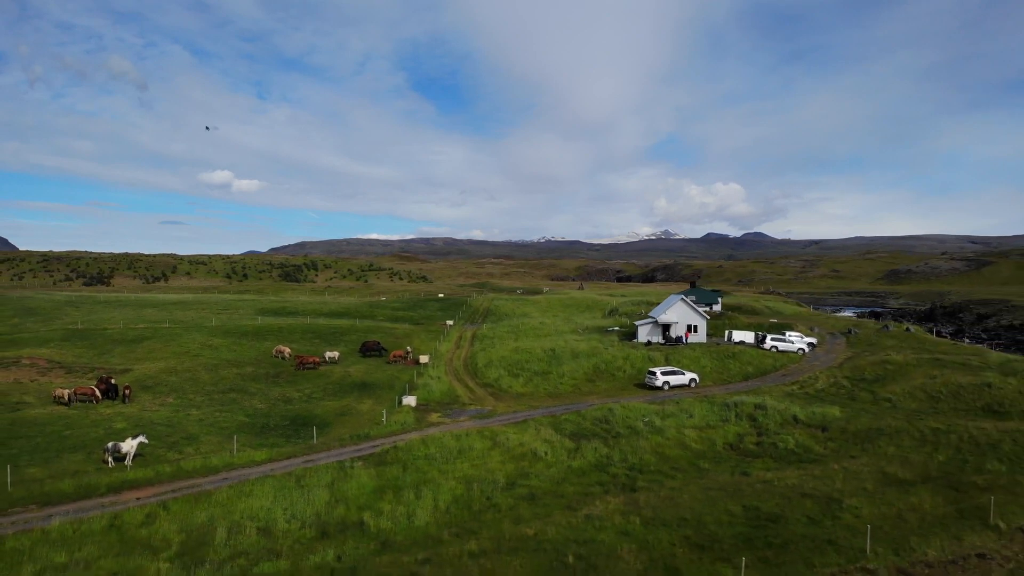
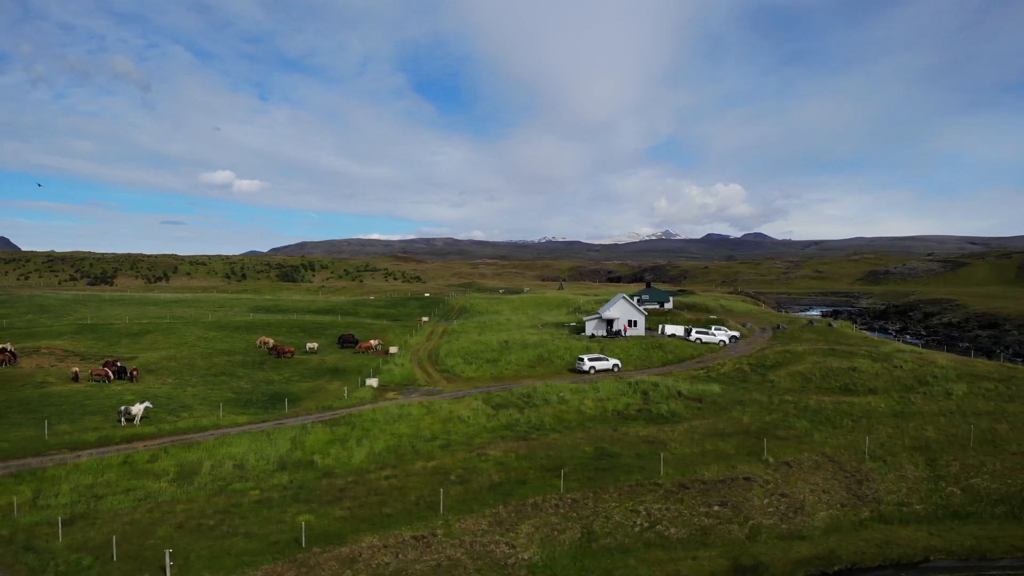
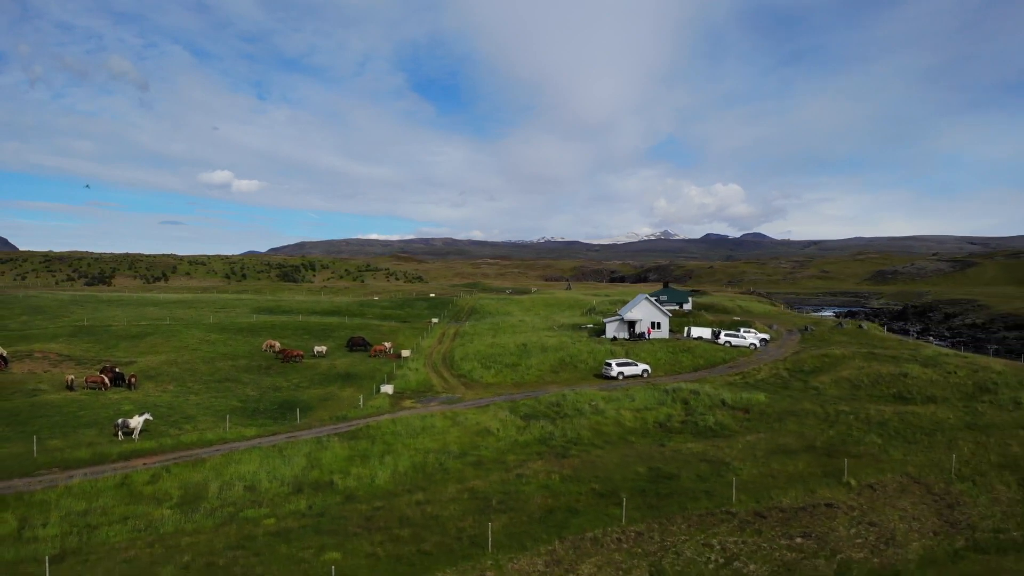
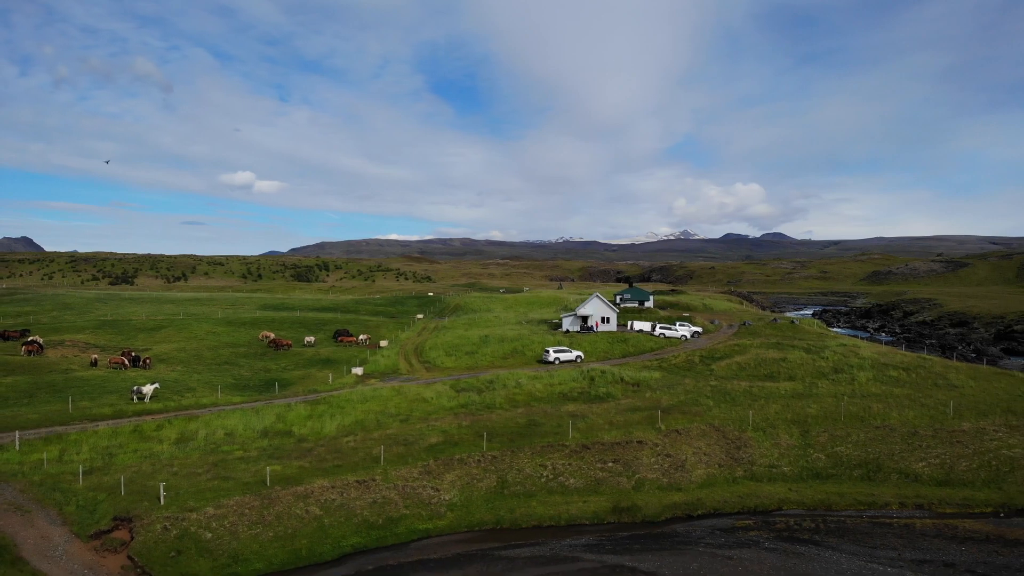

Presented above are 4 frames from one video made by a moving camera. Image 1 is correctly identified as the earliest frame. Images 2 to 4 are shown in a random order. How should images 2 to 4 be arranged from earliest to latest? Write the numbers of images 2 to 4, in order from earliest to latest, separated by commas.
3, 2, 4
